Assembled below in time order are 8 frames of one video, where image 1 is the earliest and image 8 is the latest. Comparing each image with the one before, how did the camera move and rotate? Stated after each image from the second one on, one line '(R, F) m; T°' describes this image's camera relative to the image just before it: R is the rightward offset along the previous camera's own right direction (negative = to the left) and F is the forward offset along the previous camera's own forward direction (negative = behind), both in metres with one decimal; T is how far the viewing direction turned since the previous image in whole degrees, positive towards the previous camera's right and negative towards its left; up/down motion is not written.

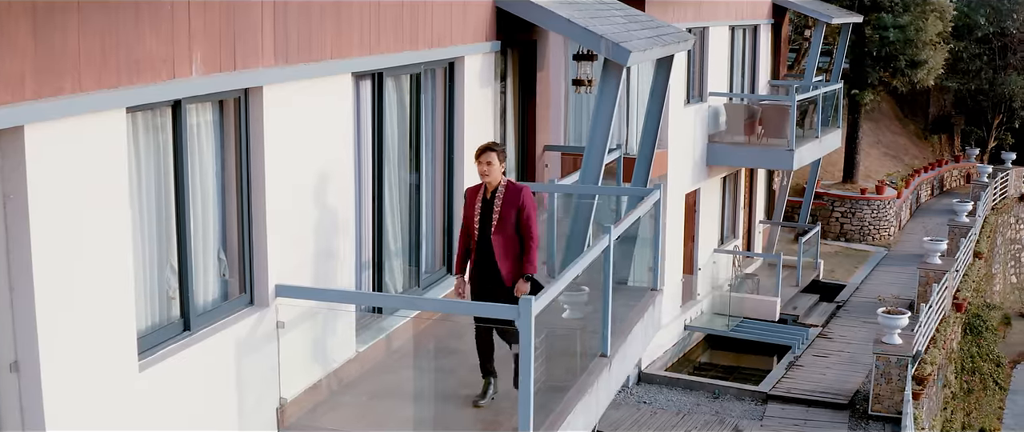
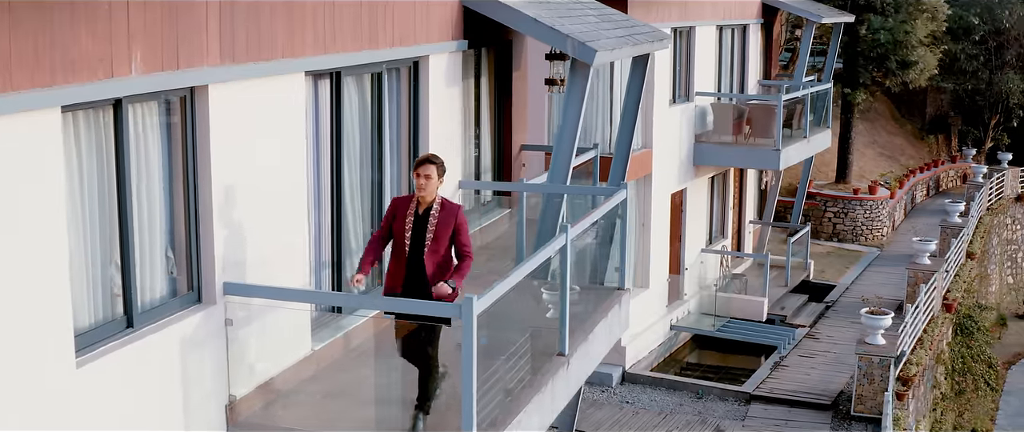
(+0.4, 0.0) m; -1°
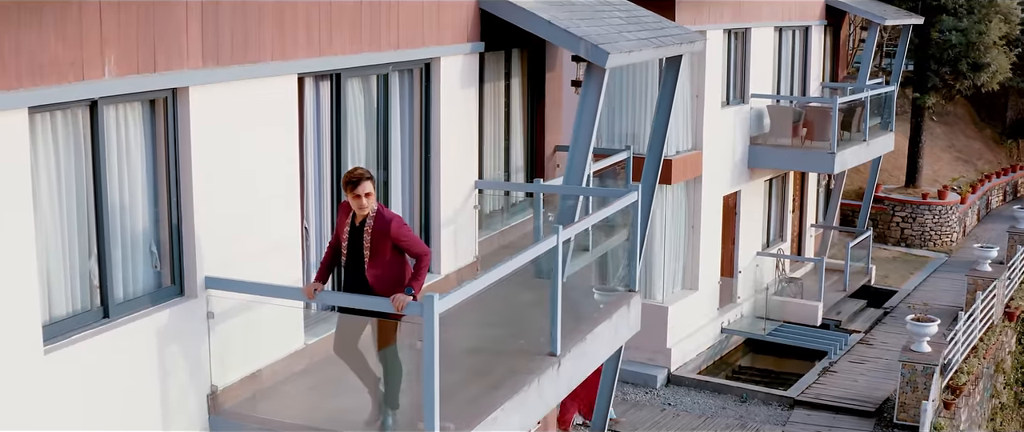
(+0.9, -0.1) m; -5°
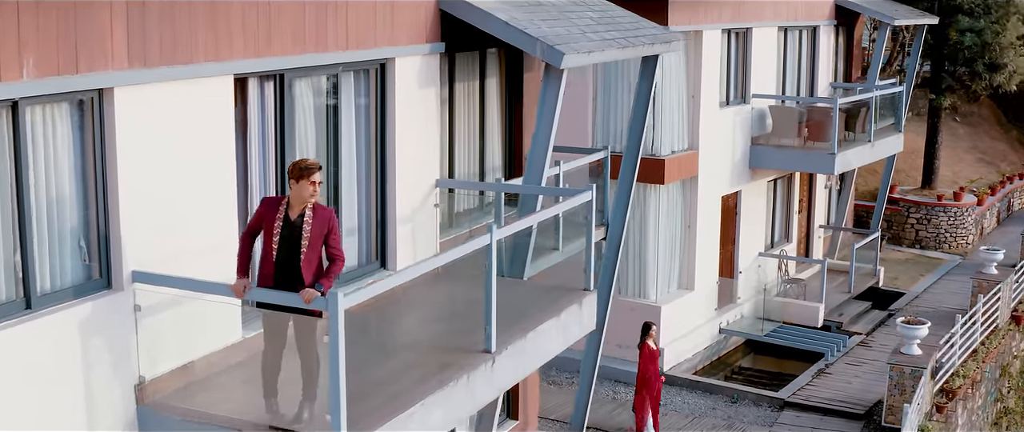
(+1.0, -0.1) m; -3°
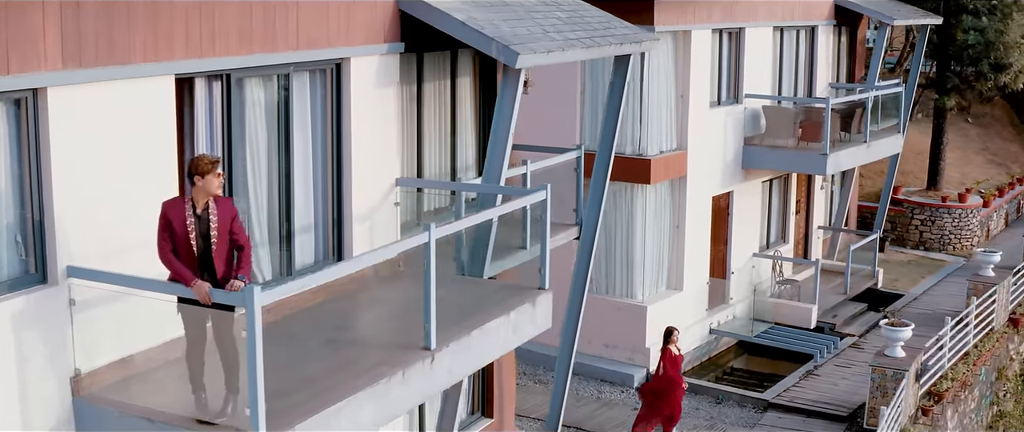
(+0.8, -0.1) m; -3°
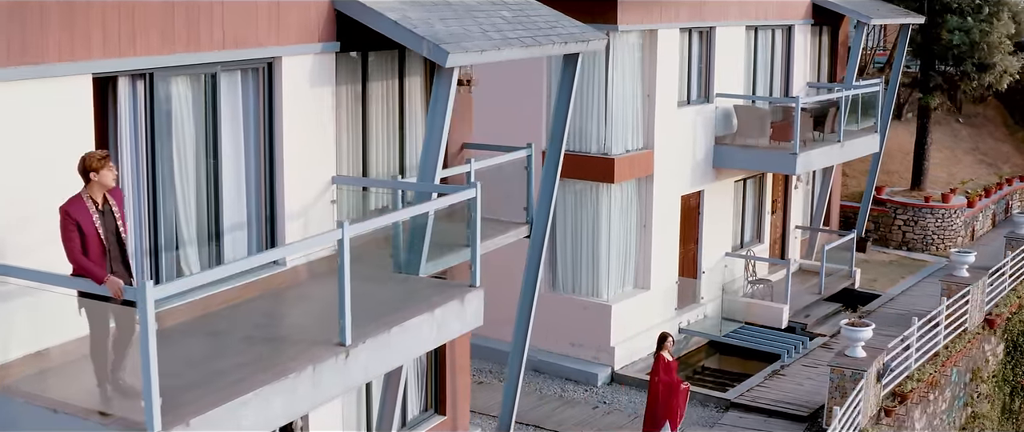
(+0.9, -0.1) m; -2°
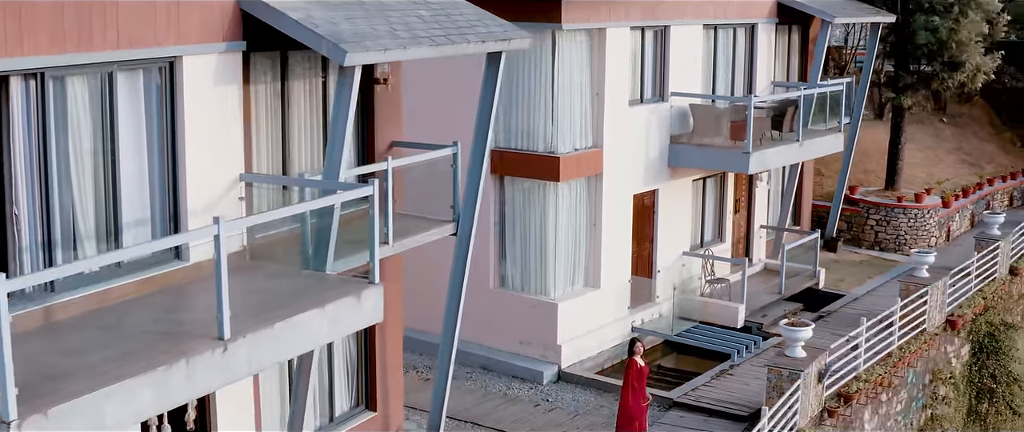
(+1.3, 0.0) m; -3°
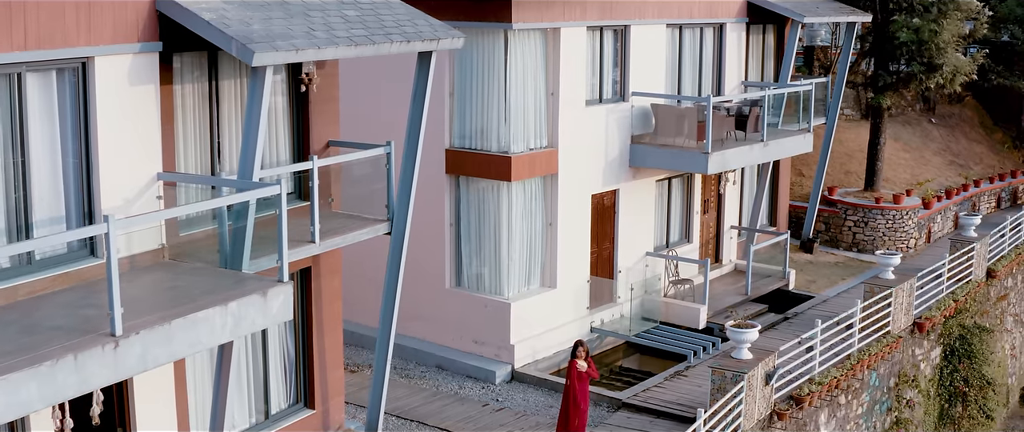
(+1.3, 0.0) m; -3°
